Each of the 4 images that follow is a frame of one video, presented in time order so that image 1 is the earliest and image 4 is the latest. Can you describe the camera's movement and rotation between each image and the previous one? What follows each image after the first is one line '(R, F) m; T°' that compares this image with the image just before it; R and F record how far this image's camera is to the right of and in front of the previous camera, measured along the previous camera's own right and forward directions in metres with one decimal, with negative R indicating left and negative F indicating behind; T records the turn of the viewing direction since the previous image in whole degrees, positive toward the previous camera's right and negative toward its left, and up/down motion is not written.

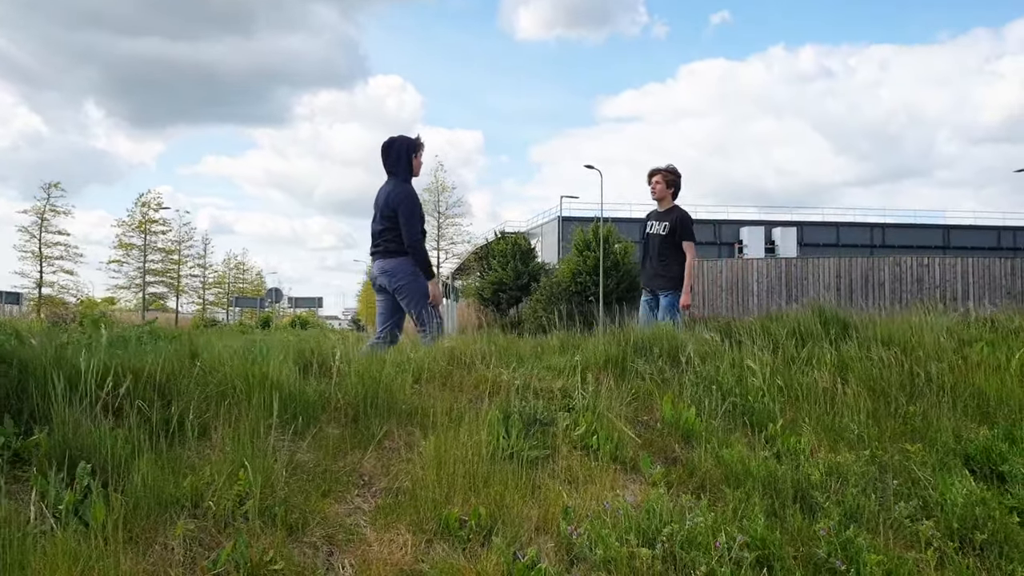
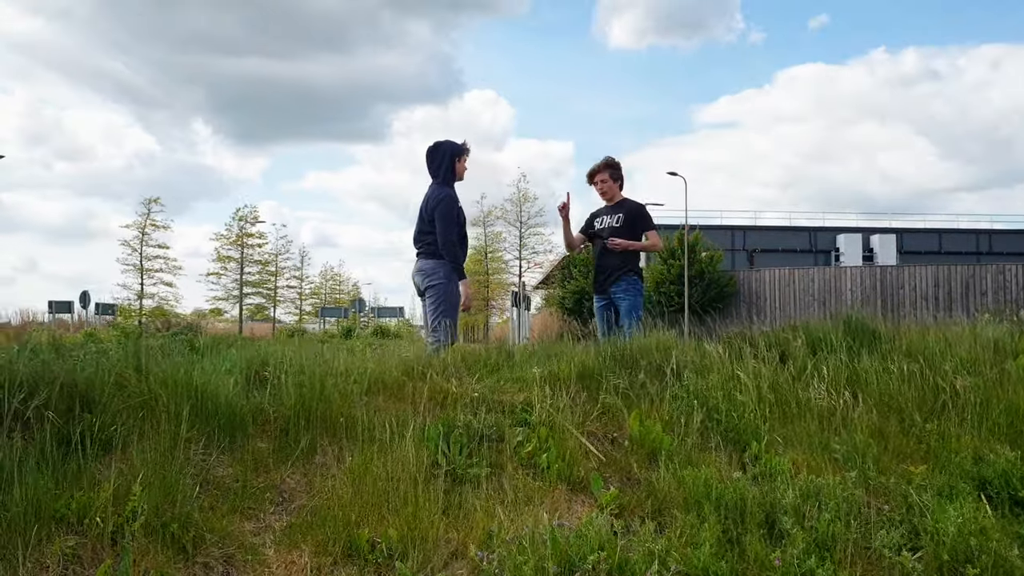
(+0.6, +0.2) m; -6°
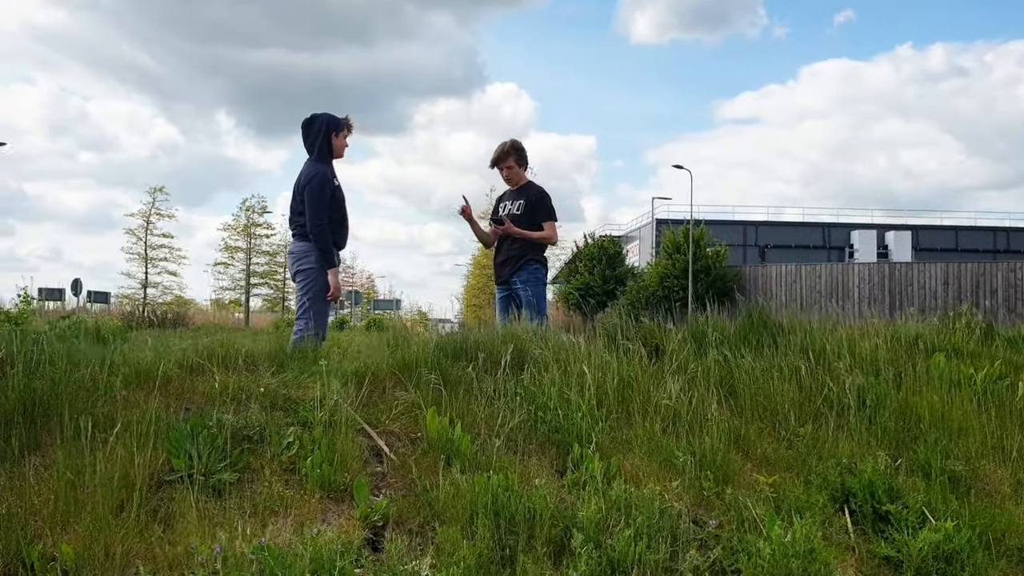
(+0.9, +0.5) m; -1°
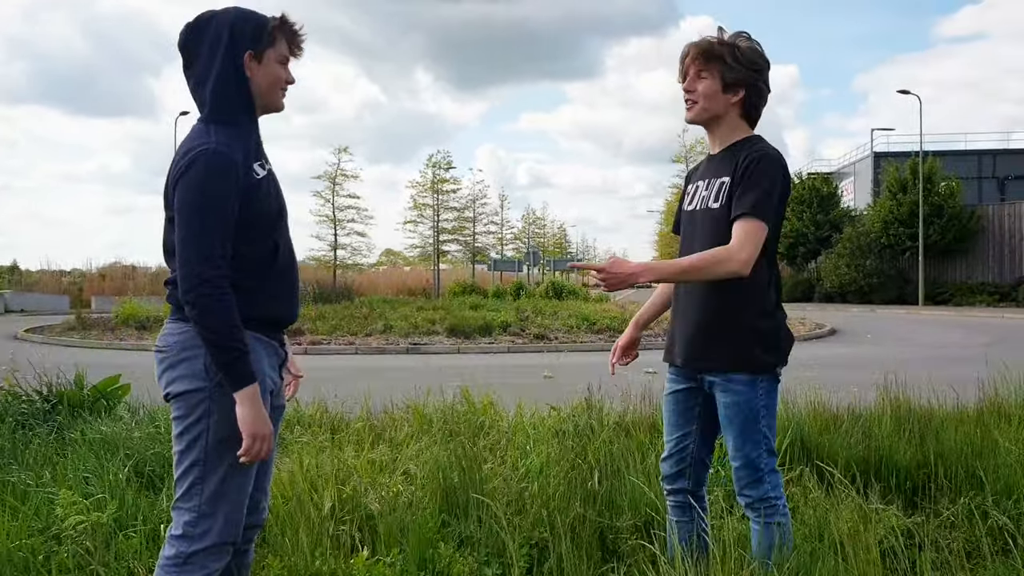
(+0.1, +3.3) m; -12°
